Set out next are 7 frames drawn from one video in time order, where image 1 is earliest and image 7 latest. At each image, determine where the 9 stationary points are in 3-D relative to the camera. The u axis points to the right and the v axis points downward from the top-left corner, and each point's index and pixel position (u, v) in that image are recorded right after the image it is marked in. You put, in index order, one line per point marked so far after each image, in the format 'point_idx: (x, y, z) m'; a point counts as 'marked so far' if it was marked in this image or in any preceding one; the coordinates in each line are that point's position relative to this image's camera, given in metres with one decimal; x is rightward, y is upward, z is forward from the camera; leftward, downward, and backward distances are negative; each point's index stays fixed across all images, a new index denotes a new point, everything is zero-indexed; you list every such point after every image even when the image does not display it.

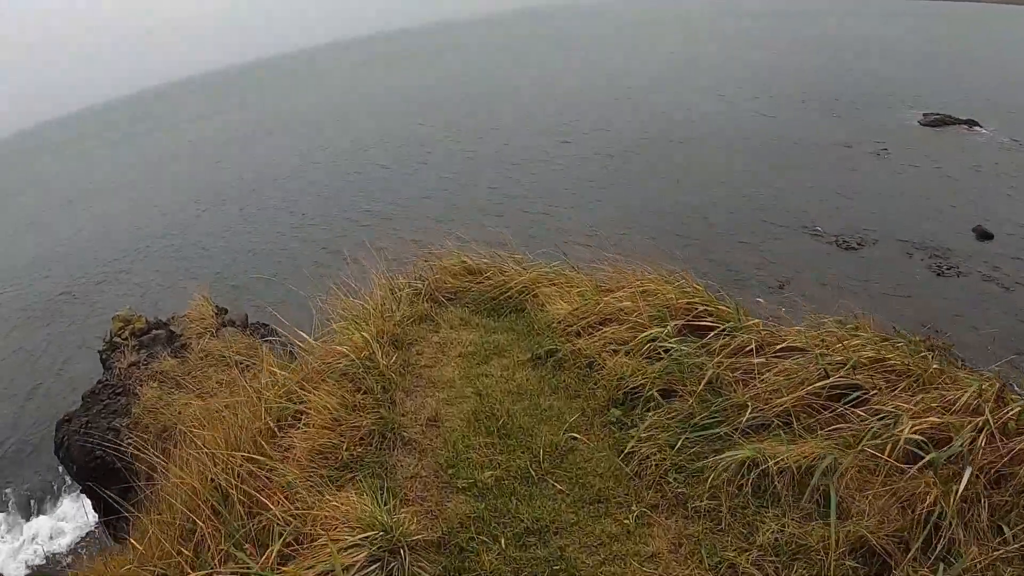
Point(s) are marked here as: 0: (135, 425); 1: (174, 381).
0: (-6.4, -2.3, +10.1) m
1: (-6.0, -1.7, +10.7) m
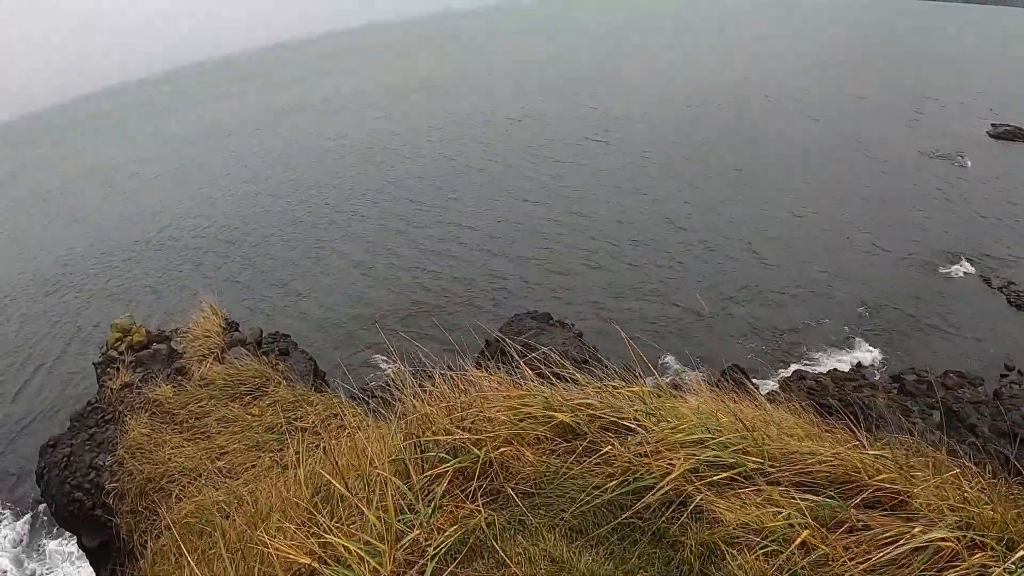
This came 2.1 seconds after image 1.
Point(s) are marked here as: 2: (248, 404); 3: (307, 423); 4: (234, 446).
0: (-5.7, -2.5, +8.6) m
1: (-5.3, -2.0, +9.2) m
2: (-4.0, -1.8, +9.3) m
3: (-2.9, -2.0, +8.6) m
4: (-3.8, -2.2, +8.3) m
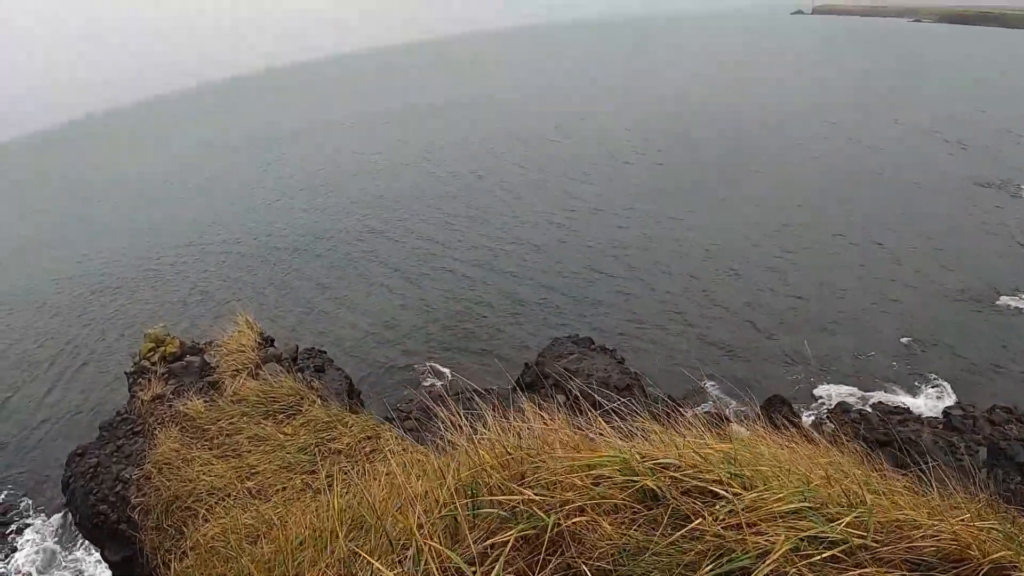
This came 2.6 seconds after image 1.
0: (-5.2, -2.7, +8.5) m
1: (-4.7, -2.1, +9.0) m
2: (-3.5, -2.1, +9.1) m
3: (-2.4, -2.2, +8.4) m
4: (-3.3, -2.4, +8.0) m
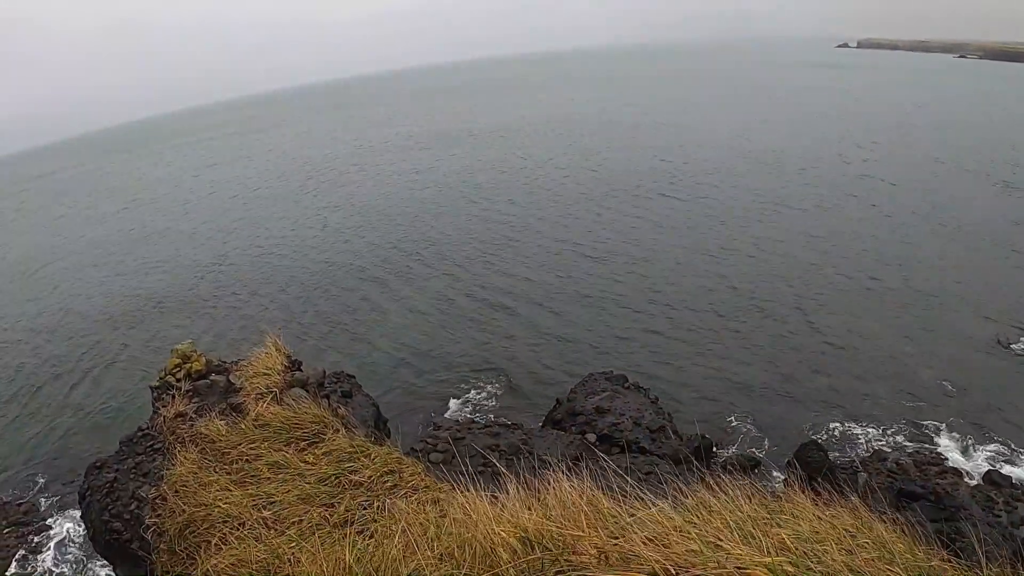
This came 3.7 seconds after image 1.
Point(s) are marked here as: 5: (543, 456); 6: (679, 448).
0: (-4.8, -2.9, +8.3) m
1: (-4.3, -2.4, +8.8) m
2: (-3.1, -2.4, +8.9) m
3: (-2.0, -2.6, +8.1) m
4: (-2.9, -2.7, +7.8) m
5: (+0.5, -2.7, +9.4) m
6: (+2.8, -2.7, +10.0) m
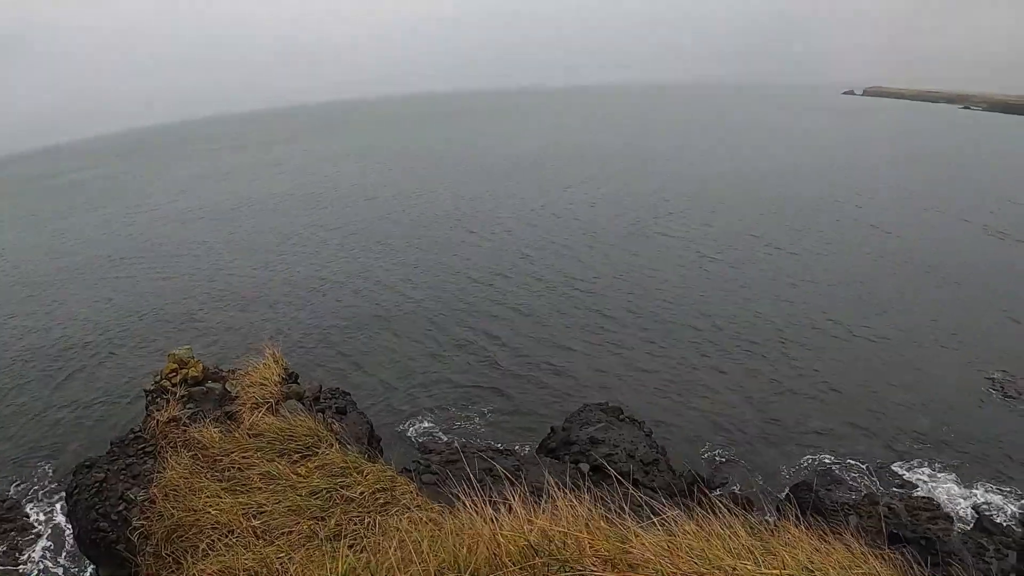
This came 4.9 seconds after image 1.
0: (-5.0, -3.0, +8.3) m
1: (-4.5, -2.5, +8.8) m
2: (-3.2, -2.6, +8.9) m
3: (-2.1, -2.8, +8.1) m
4: (-3.1, -2.9, +7.8) m
5: (+0.4, -3.1, +9.4) m
6: (+2.7, -3.3, +10.0) m
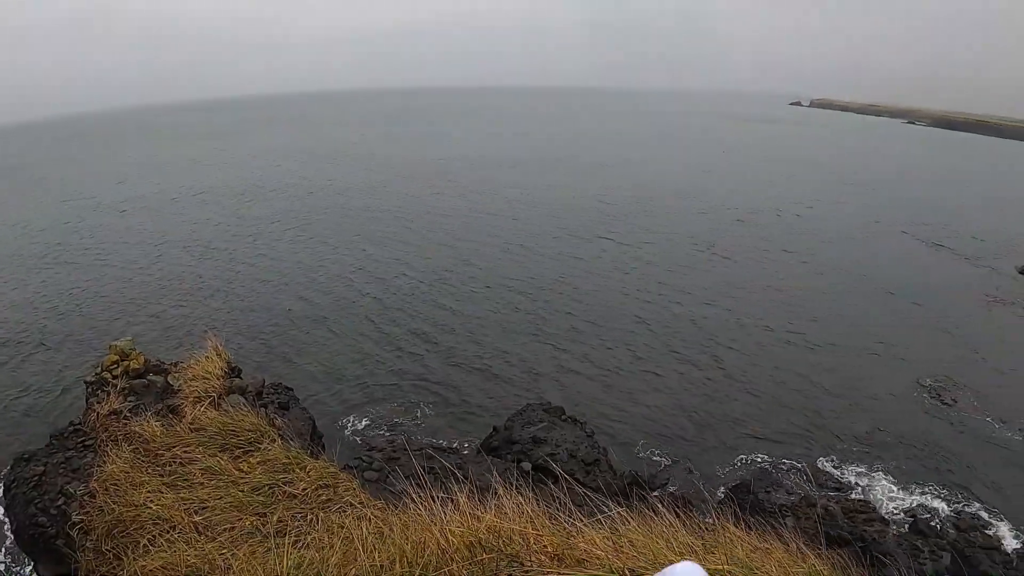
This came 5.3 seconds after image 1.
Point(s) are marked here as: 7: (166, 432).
0: (-5.8, -2.9, +8.1) m
1: (-5.3, -2.4, +8.7) m
2: (-4.1, -2.5, +8.8) m
3: (-3.0, -2.7, +8.1) m
4: (-3.9, -2.8, +7.7) m
5: (-0.5, -3.1, +9.5) m
6: (+1.7, -3.3, +10.3) m
7: (-5.3, -2.2, +9.1) m
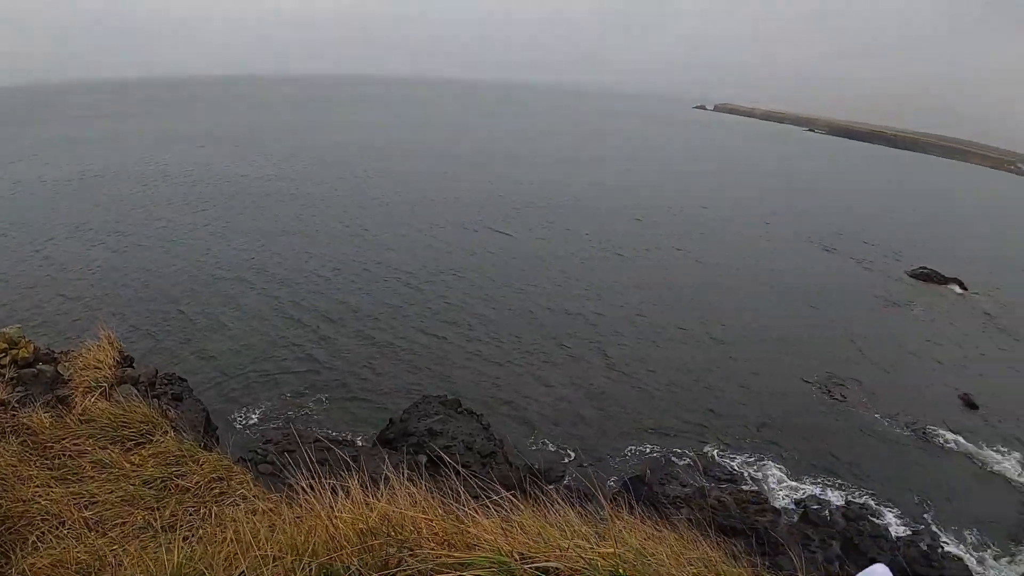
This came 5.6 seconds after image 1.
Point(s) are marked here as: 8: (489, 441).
0: (-7.3, -2.7, +7.9) m
1: (-6.8, -2.2, +8.4) m
2: (-5.6, -2.3, +8.7) m
3: (-4.4, -2.6, +8.1) m
4: (-5.3, -2.6, +7.6) m
5: (-2.1, -3.0, +9.8) m
6: (0.0, -3.3, +10.7) m
7: (-6.8, -2.0, +8.9) m
8: (-0.3, -2.9, +11.4) m
